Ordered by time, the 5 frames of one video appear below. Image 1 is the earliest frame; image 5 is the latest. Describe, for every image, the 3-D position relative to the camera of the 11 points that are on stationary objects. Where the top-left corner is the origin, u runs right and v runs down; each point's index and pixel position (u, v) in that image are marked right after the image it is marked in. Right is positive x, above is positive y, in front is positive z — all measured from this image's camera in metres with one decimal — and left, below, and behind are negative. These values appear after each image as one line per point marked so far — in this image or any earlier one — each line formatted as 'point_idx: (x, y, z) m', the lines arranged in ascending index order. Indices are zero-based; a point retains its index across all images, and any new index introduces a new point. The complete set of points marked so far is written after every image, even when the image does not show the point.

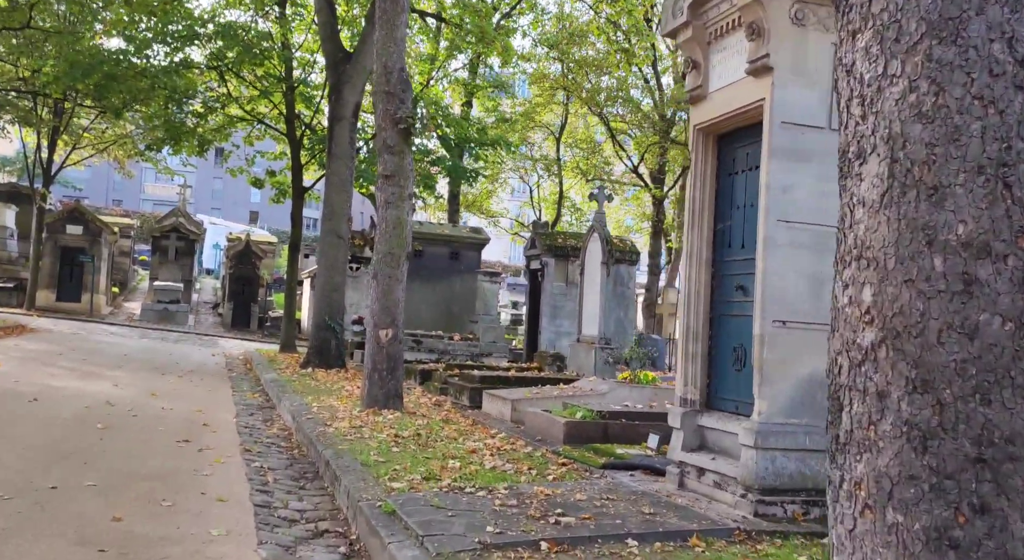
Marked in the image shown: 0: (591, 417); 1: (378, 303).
0: (+0.7, -1.3, +8.4) m
1: (-1.6, -0.3, +11.0) m
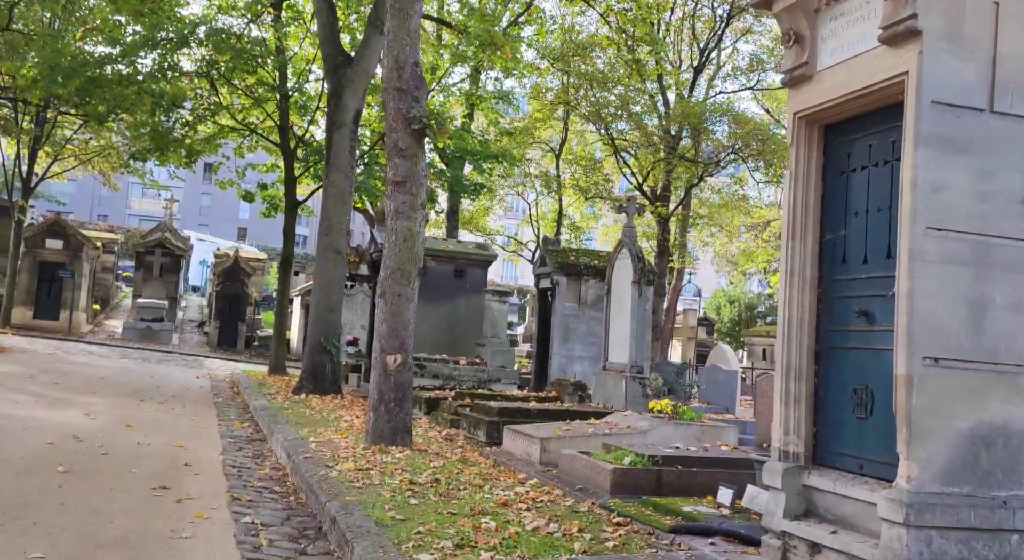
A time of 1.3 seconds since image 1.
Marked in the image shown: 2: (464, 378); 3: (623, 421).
0: (+1.0, -1.4, +7.2) m
1: (-1.4, -0.5, +9.8) m
2: (-0.8, -1.6, +15.0) m
3: (+1.1, -1.4, +9.2) m
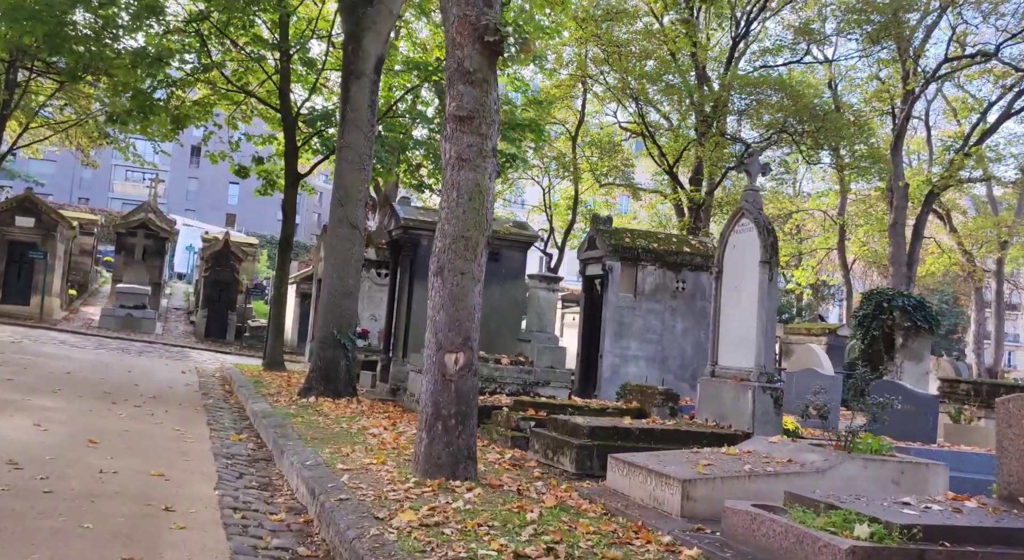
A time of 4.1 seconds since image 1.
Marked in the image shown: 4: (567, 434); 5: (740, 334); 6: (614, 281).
0: (+1.9, -1.3, +4.6) m
1: (-0.5, -0.3, +7.1) m
2: (-0.1, -1.4, +12.4) m
3: (+1.9, -1.3, +6.7) m
4: (+0.5, -1.3, +7.9) m
5: (+2.1, -0.5, +8.6) m
6: (+1.6, 0.0, +14.4) m
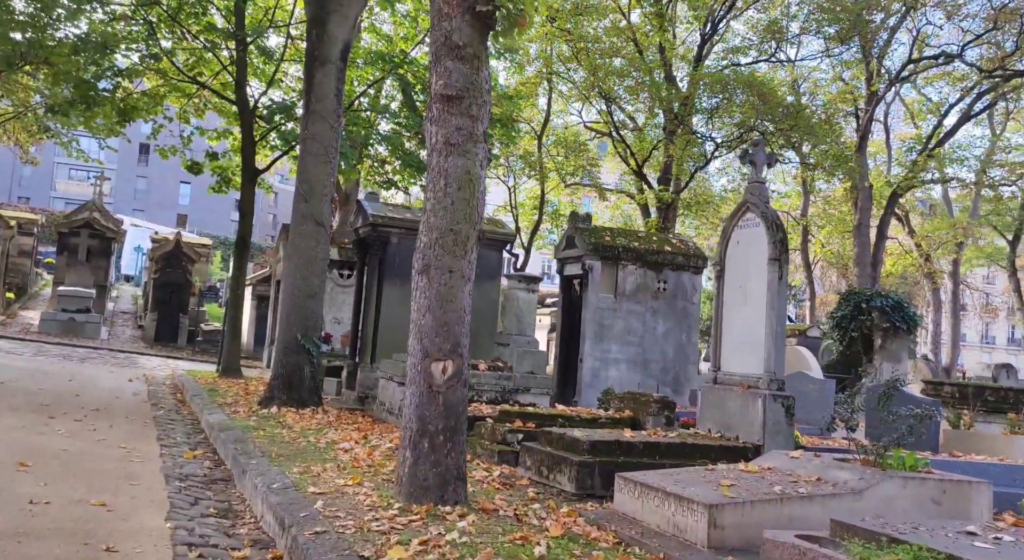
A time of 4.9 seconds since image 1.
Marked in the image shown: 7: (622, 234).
0: (+1.9, -1.2, +4.0) m
1: (-0.6, -0.3, +6.4) m
2: (-0.3, -1.4, +11.6) m
3: (+1.9, -1.2, +6.0) m
4: (+0.4, -1.3, +7.2) m
5: (+2.0, -0.5, +7.9) m
6: (+1.2, 0.0, +13.7) m
7: (+1.7, +0.7, +14.2) m
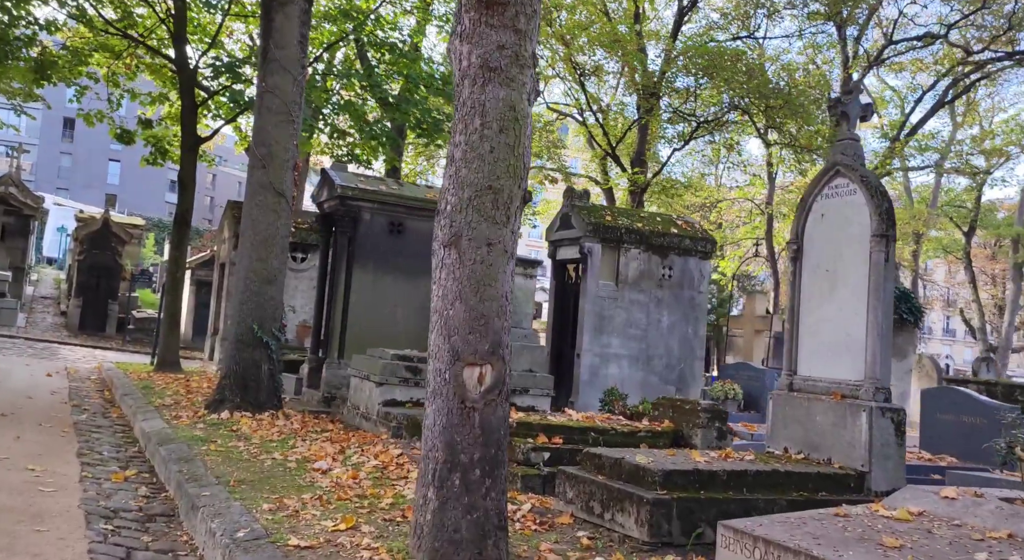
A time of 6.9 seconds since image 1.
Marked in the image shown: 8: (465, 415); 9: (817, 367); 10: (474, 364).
0: (+2.4, -1.2, +2.4) m
1: (-0.3, -0.1, +4.6) m
2: (-0.4, -1.2, +9.9) m
3: (+2.2, -1.1, +4.4) m
4: (+0.6, -1.2, +5.5) m
5: (+2.2, -0.4, +6.3) m
6: (+1.1, +0.2, +12.1) m
7: (+1.5, +0.9, +12.6) m
8: (-0.2, -0.7, +4.6) m
9: (+2.1, -0.6, +6.4) m
10: (-0.2, -0.4, +4.5) m
